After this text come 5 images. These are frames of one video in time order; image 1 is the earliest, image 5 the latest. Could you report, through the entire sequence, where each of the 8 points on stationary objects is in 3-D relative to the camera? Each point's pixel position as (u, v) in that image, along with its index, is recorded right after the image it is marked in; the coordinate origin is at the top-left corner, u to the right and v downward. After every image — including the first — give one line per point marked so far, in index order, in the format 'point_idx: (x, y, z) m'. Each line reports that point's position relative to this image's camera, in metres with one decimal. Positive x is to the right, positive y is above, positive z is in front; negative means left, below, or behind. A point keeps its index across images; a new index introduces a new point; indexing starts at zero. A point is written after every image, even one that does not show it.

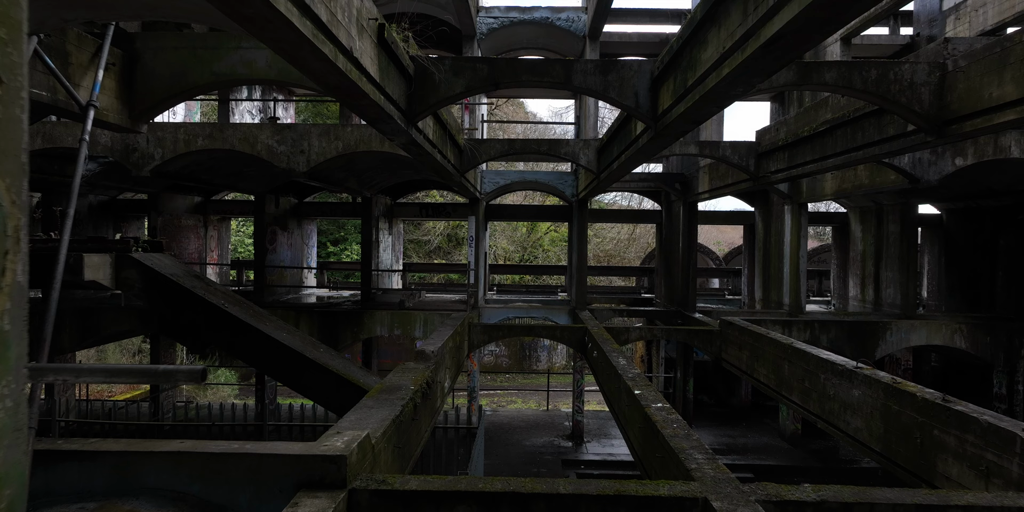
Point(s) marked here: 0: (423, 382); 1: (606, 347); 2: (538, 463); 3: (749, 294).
0: (-0.9, -1.2, +7.4) m
1: (+1.3, -1.3, +10.2) m
2: (+0.5, -3.7, +13.4) m
3: (+5.8, -0.9, +18.2) m
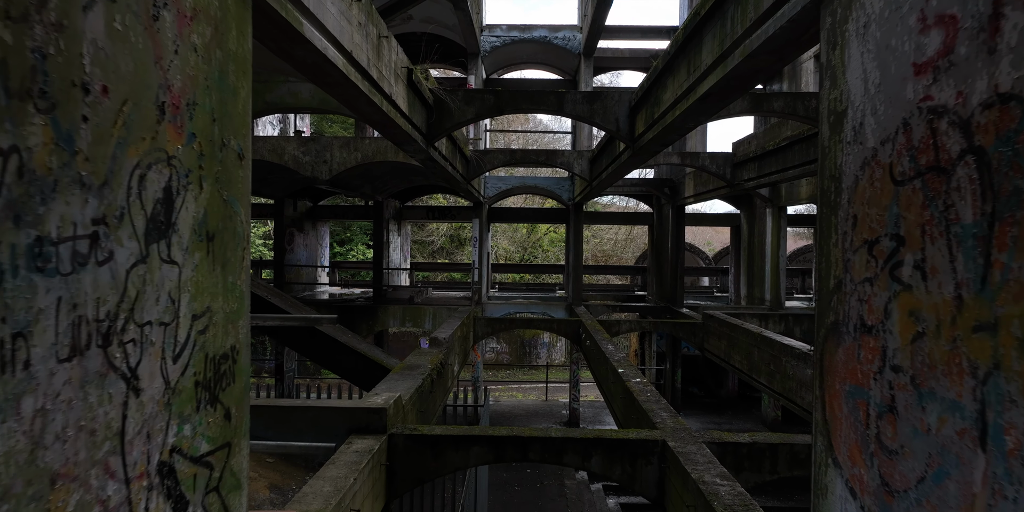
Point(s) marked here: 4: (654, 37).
0: (-0.9, -1.2, +8.7) m
1: (+1.3, -1.2, +11.5) m
2: (+0.5, -3.7, +14.6) m
3: (+5.8, -0.9, +19.5) m
4: (+3.3, +5.1, +17.6) m
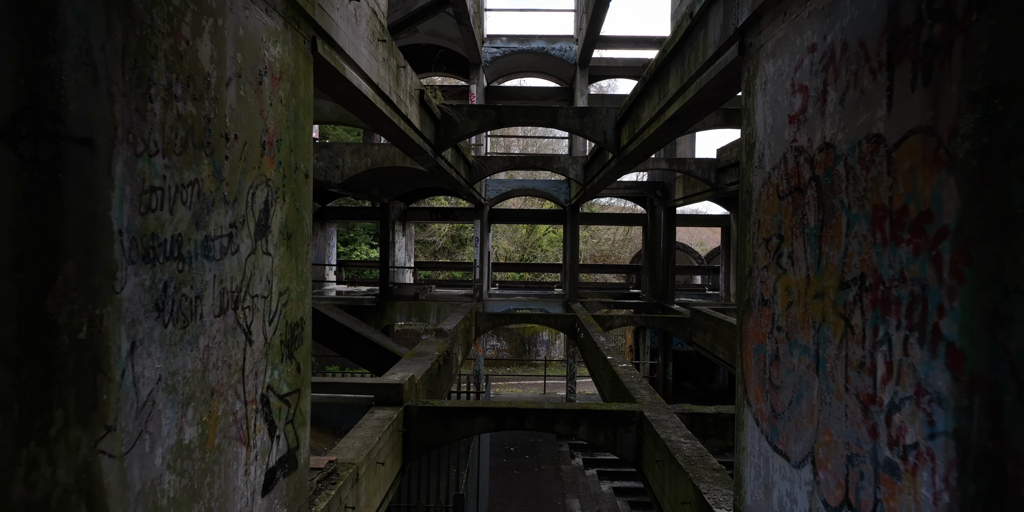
0: (-0.9, -1.2, +9.6) m
1: (+1.3, -1.2, +12.4) m
2: (+0.5, -3.7, +15.6) m
3: (+5.8, -0.9, +20.4) m
4: (+3.3, +5.2, +18.5) m
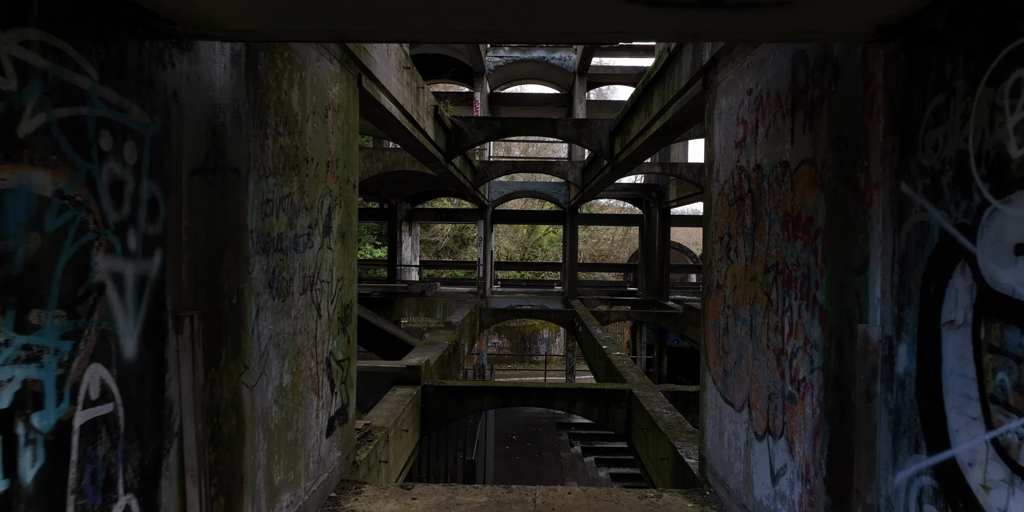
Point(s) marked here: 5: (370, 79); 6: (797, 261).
0: (-0.8, -1.2, +10.5) m
1: (+1.4, -1.2, +13.3) m
2: (+0.5, -3.7, +16.4) m
3: (+5.8, -0.9, +21.3) m
4: (+3.4, +5.2, +19.4) m
5: (-0.9, +1.1, +4.8) m
6: (+1.1, 0.0, +2.9) m
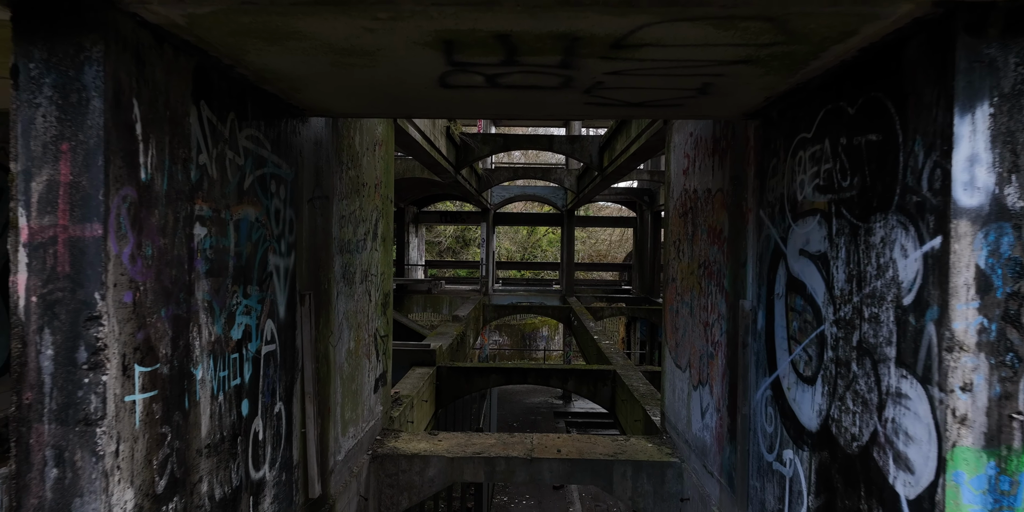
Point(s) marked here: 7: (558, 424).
0: (-0.8, -1.2, +11.7) m
1: (+1.4, -1.2, +14.5) m
2: (+0.6, -3.7, +17.6) m
3: (+5.9, -0.9, +22.5) m
4: (+3.4, +5.2, +20.6) m
5: (-0.9, +1.1, +6.1) m
6: (+1.1, 0.0, +4.1) m
7: (+1.0, -3.7, +16.6) m
